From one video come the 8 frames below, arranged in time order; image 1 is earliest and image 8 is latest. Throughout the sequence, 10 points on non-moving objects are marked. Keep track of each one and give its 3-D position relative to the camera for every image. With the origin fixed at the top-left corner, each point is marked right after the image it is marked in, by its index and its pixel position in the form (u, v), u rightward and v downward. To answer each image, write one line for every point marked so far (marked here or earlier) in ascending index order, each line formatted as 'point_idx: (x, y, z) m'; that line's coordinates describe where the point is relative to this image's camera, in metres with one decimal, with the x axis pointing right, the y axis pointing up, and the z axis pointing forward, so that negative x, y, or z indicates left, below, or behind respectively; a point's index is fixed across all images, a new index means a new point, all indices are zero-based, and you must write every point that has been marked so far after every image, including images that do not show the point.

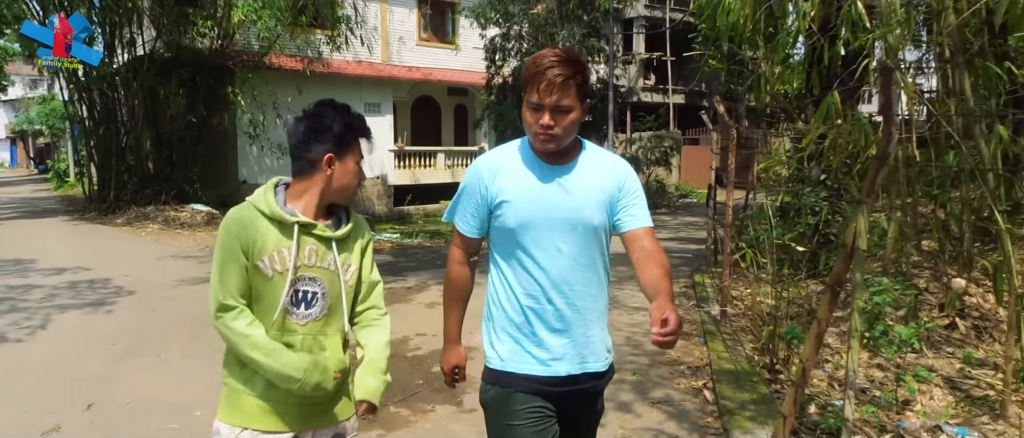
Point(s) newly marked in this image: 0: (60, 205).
0: (-9.8, +0.3, +16.2) m
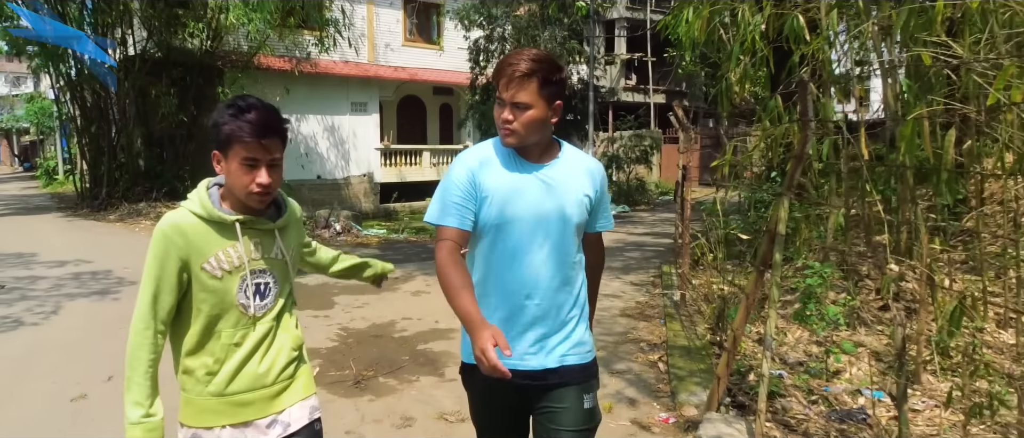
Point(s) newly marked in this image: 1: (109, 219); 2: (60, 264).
0: (-10.1, +0.4, +16.5) m
1: (-7.1, 0.0, +13.2) m
2: (-4.8, -0.5, +8.0) m
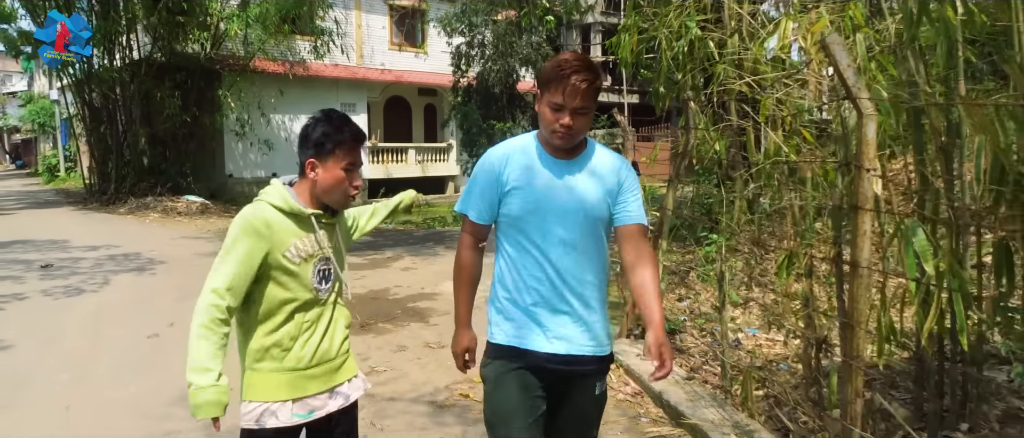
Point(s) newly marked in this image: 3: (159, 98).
0: (-10.6, +0.5, +17.5) m
1: (-7.5, +0.1, +14.2) m
2: (-5.1, -0.3, +9.1) m
3: (-7.5, +2.6, +15.8) m
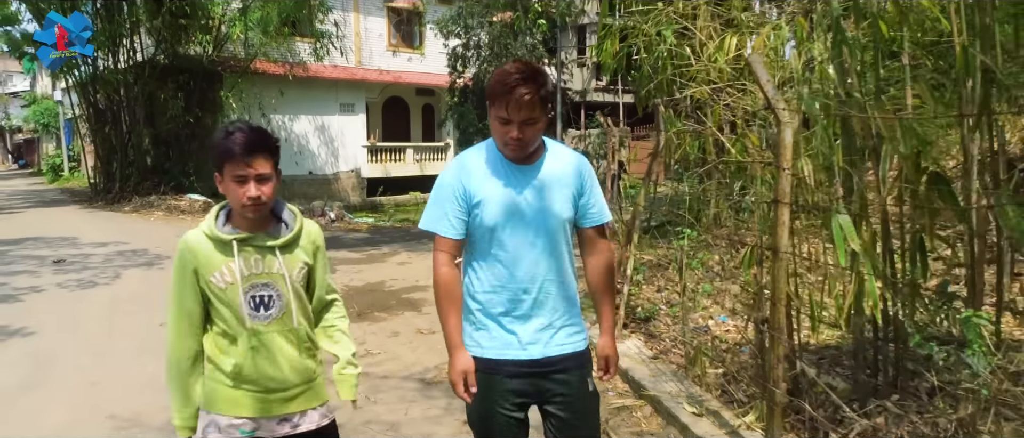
0: (-10.7, +0.6, +17.9) m
1: (-7.6, +0.2, +14.6) m
2: (-5.2, -0.3, +9.5) m
3: (-7.6, +2.6, +16.1) m
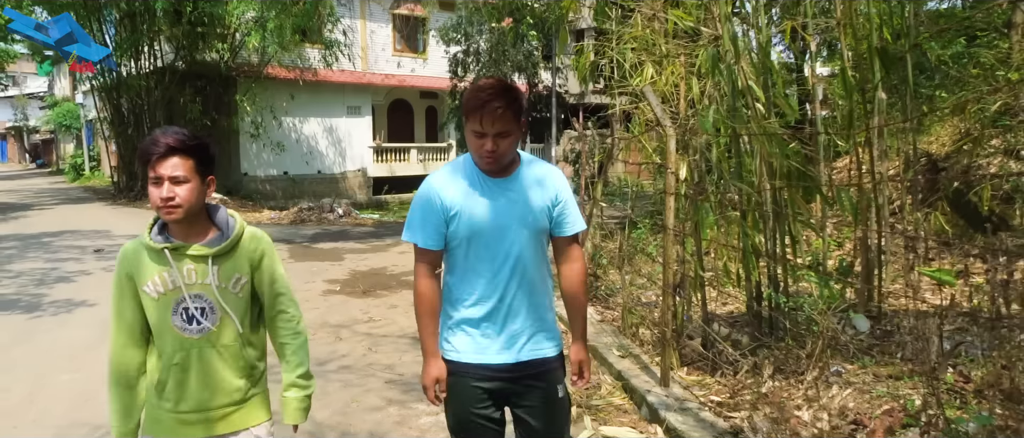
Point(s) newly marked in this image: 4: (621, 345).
0: (-10.8, +0.6, +19.0) m
1: (-7.7, +0.3, +15.7) m
2: (-5.3, -0.2, +10.5) m
3: (-7.6, +2.7, +17.2) m
4: (+0.7, -0.8, +4.5) m
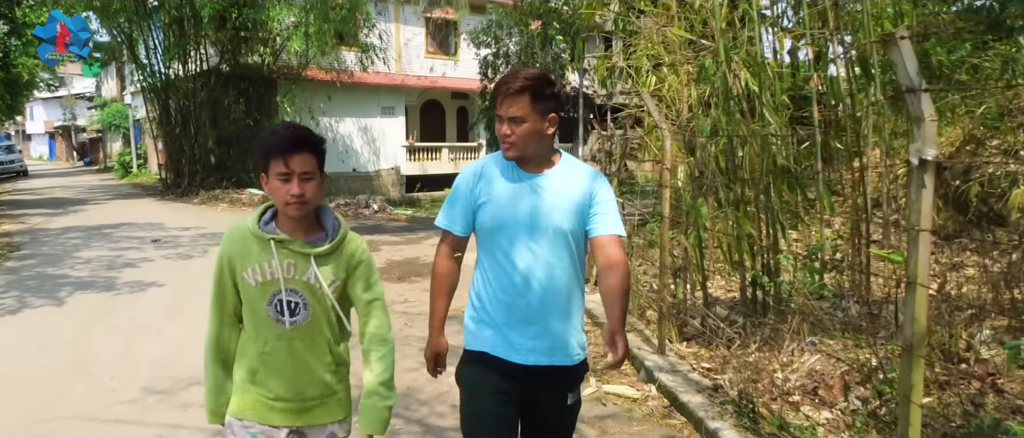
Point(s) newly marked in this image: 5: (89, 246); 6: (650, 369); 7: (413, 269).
0: (-10.0, +0.8, +20.0) m
1: (-7.1, +0.4, +16.6) m
2: (-4.9, -0.1, +11.3) m
3: (-7.0, +2.8, +18.1) m
4: (+0.8, -0.7, +5.0) m
5: (-5.4, -0.3, +9.5) m
6: (+0.7, -0.8, +4.0) m
7: (-1.0, -0.5, +7.8) m
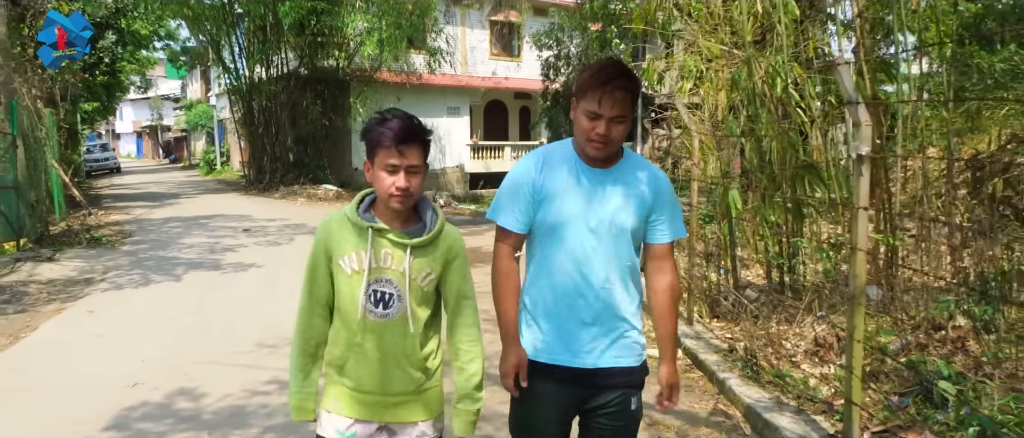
0: (-8.3, +1.0, +21.5) m
1: (-5.7, +0.5, +17.8) m
2: (-4.0, 0.0, +12.4) m
3: (-5.4, +3.0, +19.3) m
4: (+1.2, -0.6, +5.7) m
5: (-4.6, -0.2, +10.7) m
6: (+1.0, -0.7, +4.7) m
7: (-0.4, -0.4, +8.5) m
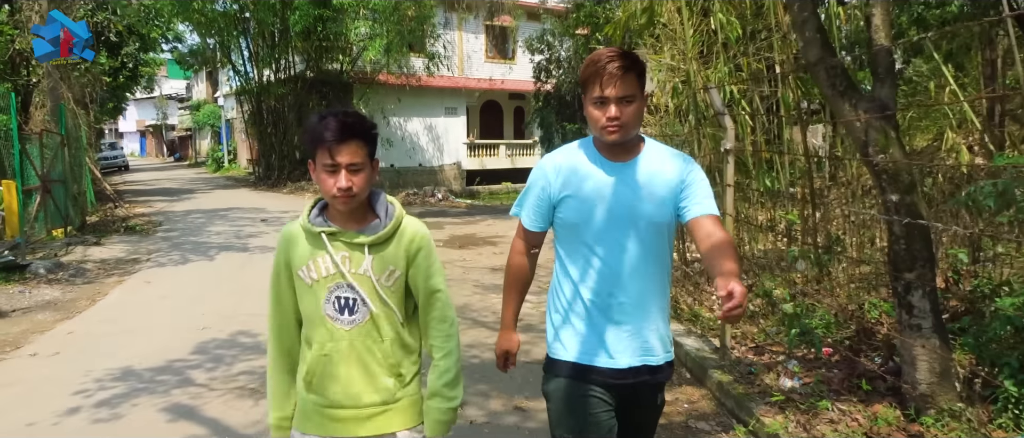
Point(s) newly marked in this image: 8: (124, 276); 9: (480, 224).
0: (-8.5, +1.1, +22.7) m
1: (-5.8, +0.7, +19.0) m
2: (-4.1, +0.1, +13.6) m
3: (-5.6, +3.1, +20.5) m
4: (+1.0, -0.5, +6.9) m
5: (-4.8, -0.1, +11.9) m
6: (+0.9, -0.6, +5.9) m
7: (-0.5, -0.3, +9.8) m
8: (-4.0, -0.6, +7.7) m
9: (-0.5, -0.1, +11.9) m
